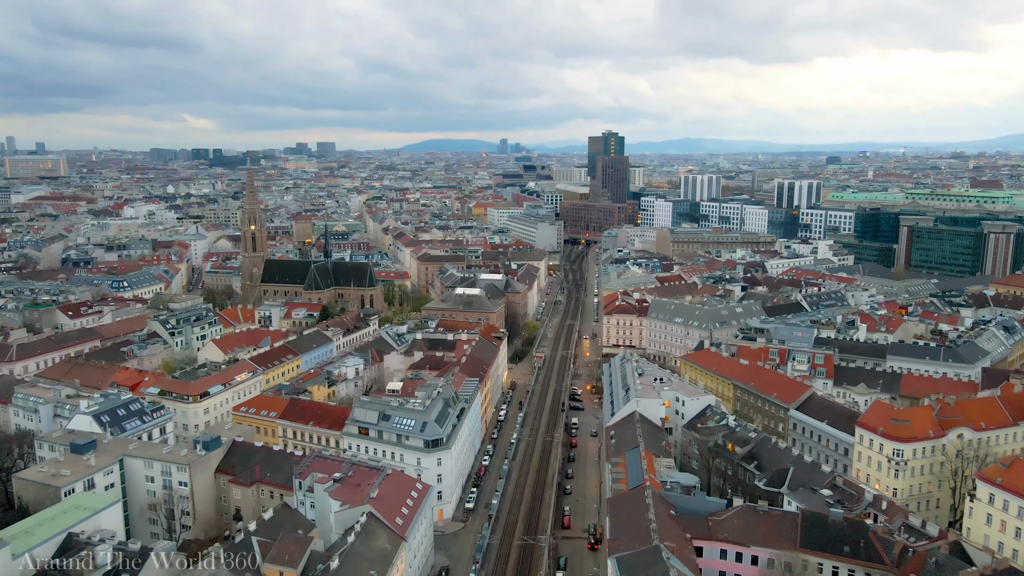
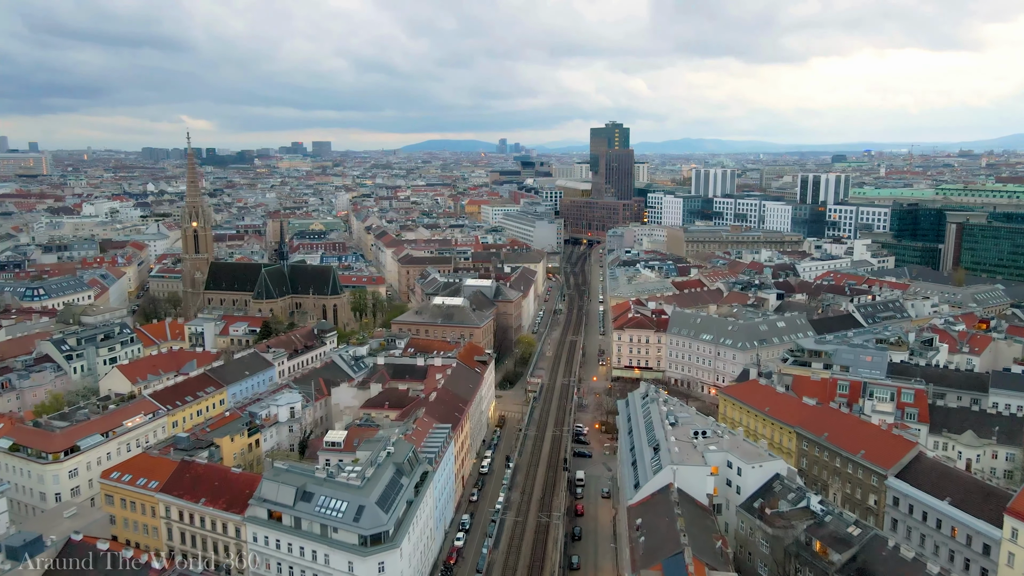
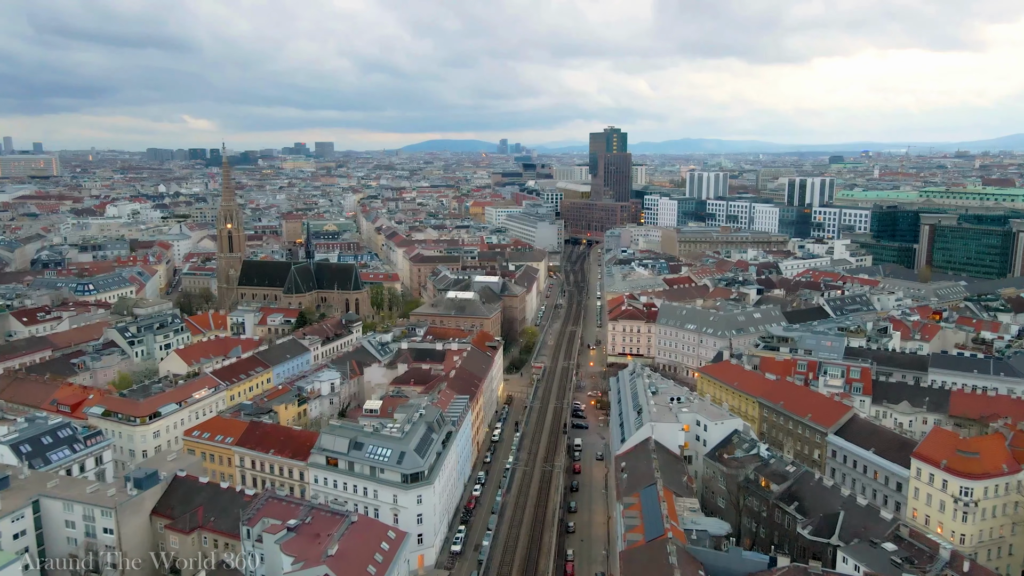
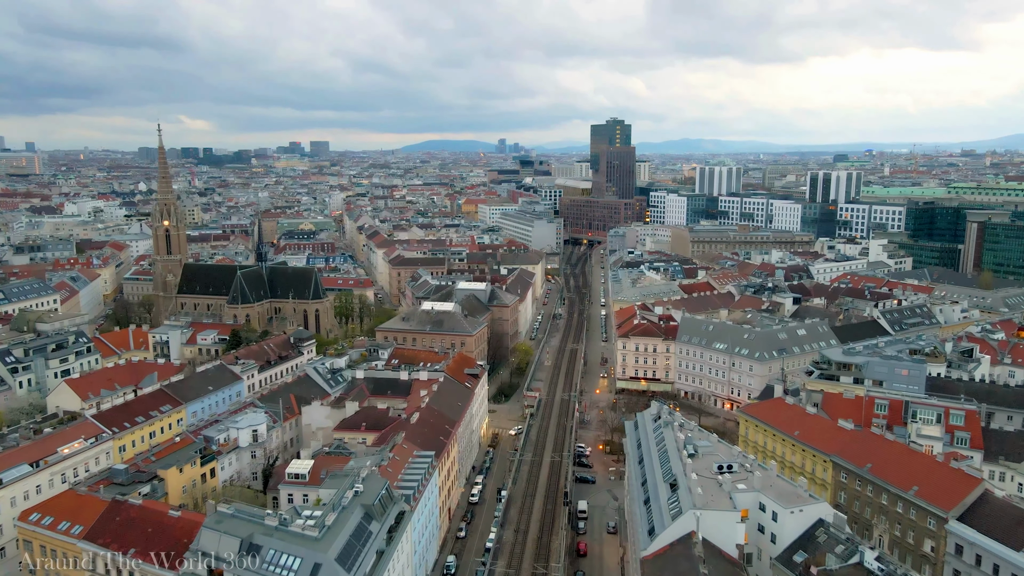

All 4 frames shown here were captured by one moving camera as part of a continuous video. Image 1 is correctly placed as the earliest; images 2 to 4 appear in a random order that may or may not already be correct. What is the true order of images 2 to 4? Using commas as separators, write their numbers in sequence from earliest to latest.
3, 2, 4
